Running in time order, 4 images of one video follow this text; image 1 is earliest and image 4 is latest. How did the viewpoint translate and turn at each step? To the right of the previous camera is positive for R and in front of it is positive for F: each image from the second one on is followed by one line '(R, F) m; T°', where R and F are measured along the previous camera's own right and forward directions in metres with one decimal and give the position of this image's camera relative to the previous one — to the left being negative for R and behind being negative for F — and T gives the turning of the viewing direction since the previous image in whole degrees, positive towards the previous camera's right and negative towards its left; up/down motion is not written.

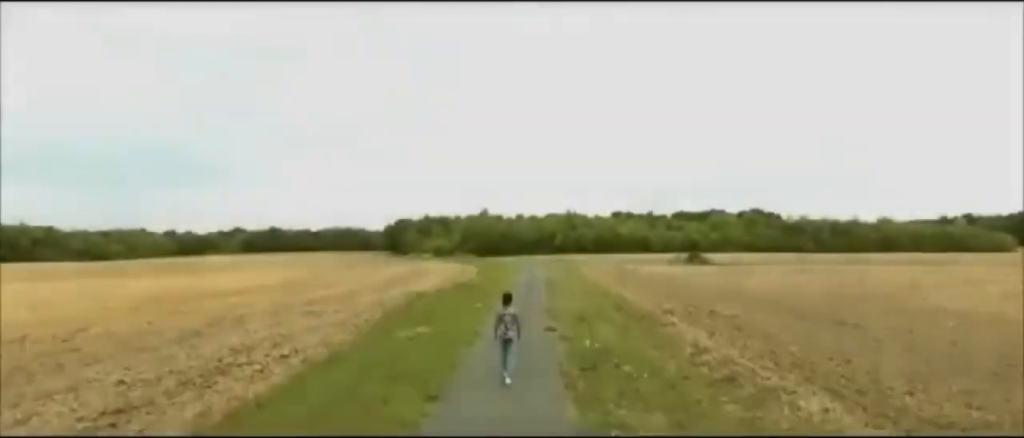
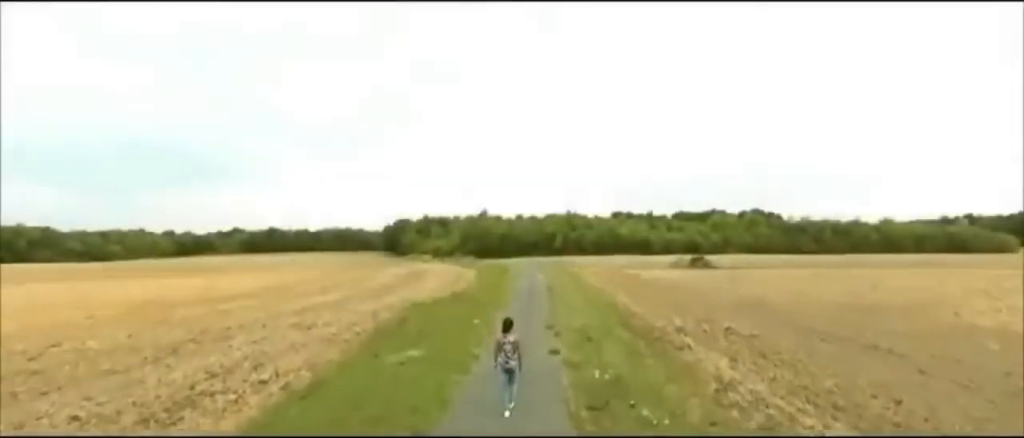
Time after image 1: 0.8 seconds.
(0.0, +0.4) m; 0°
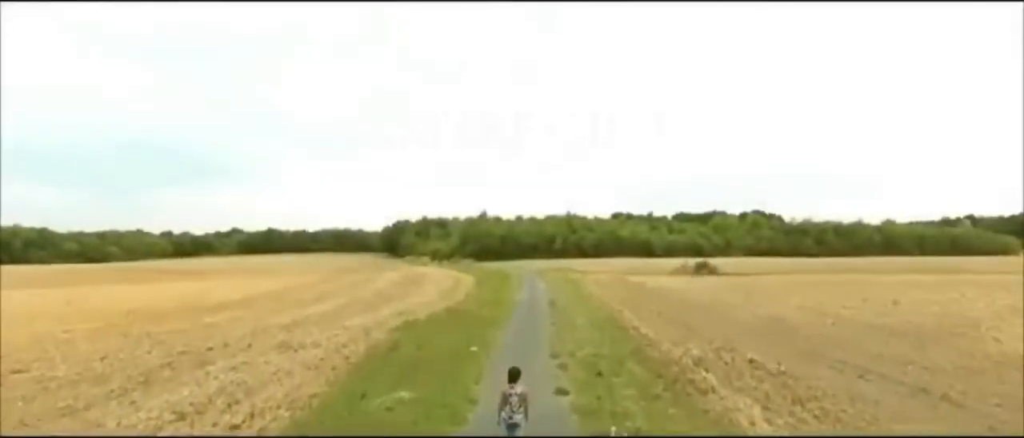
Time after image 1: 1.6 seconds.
(0.0, +0.5) m; 0°
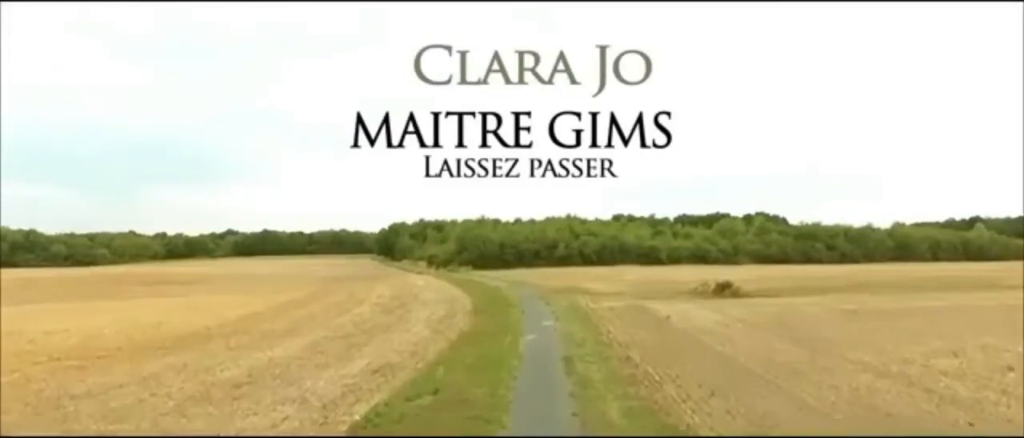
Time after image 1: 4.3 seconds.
(0.0, +2.0) m; 0°
